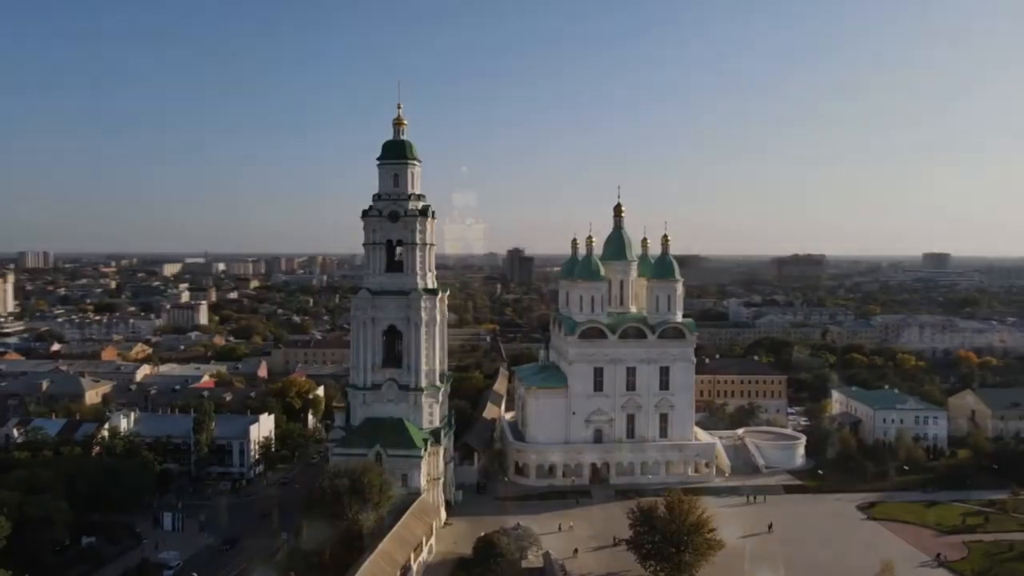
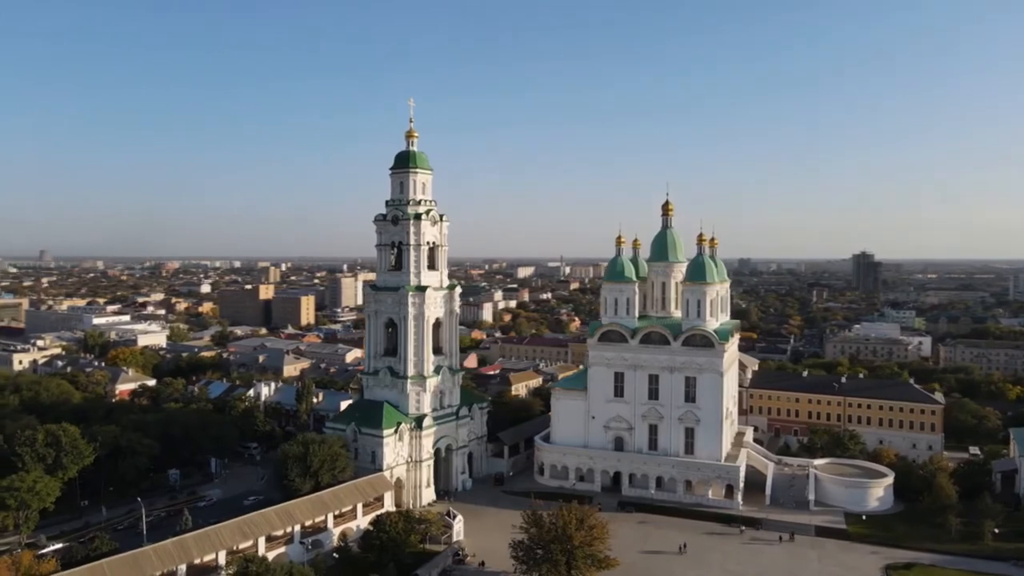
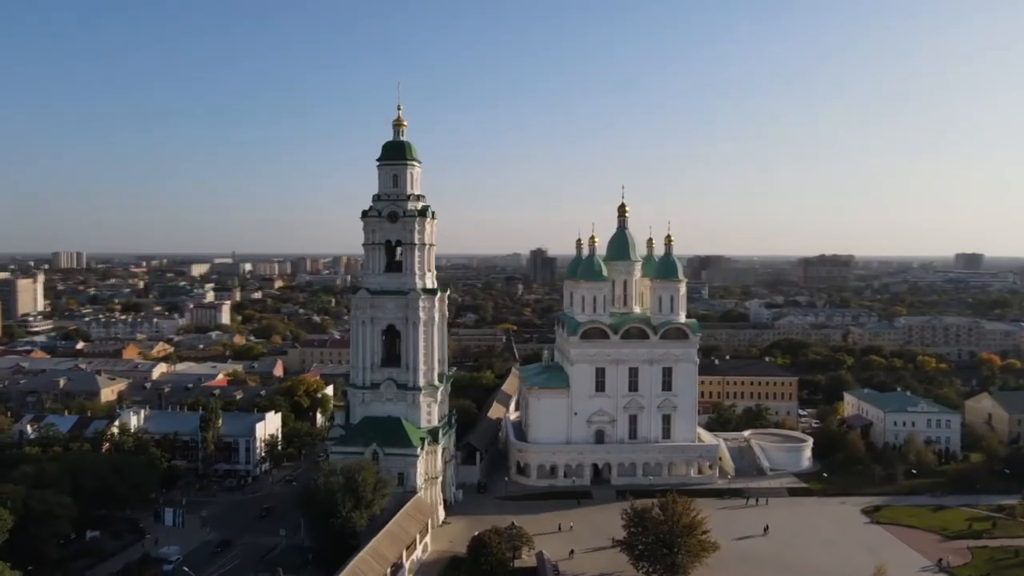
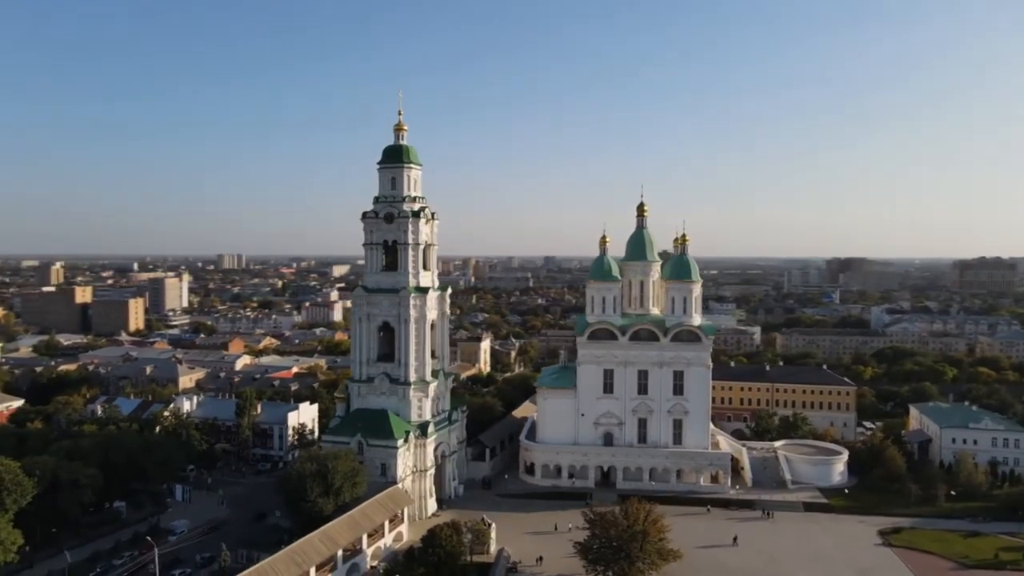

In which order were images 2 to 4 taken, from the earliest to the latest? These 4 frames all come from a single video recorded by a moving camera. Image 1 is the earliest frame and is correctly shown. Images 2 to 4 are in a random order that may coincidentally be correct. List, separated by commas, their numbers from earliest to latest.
3, 4, 2
